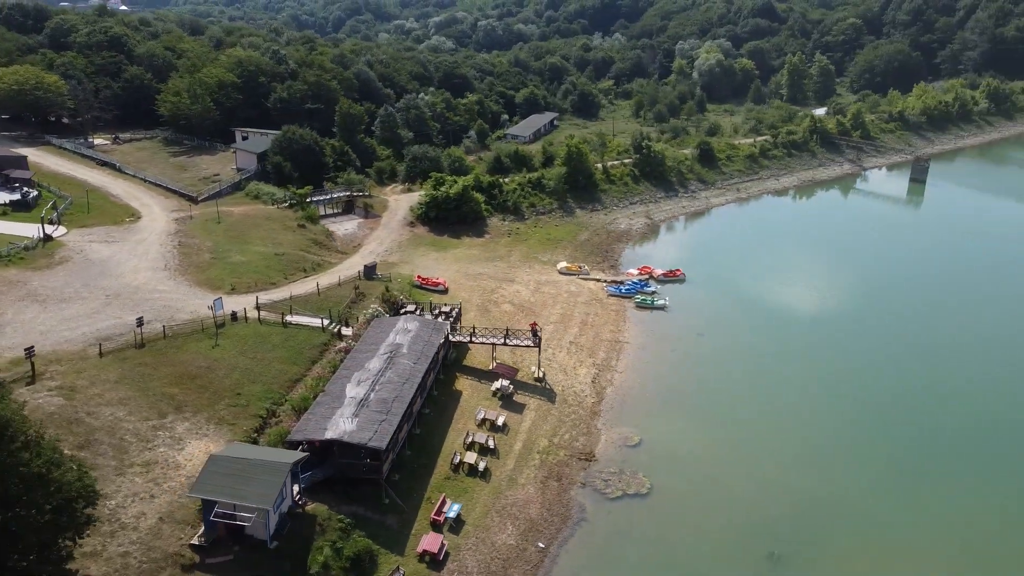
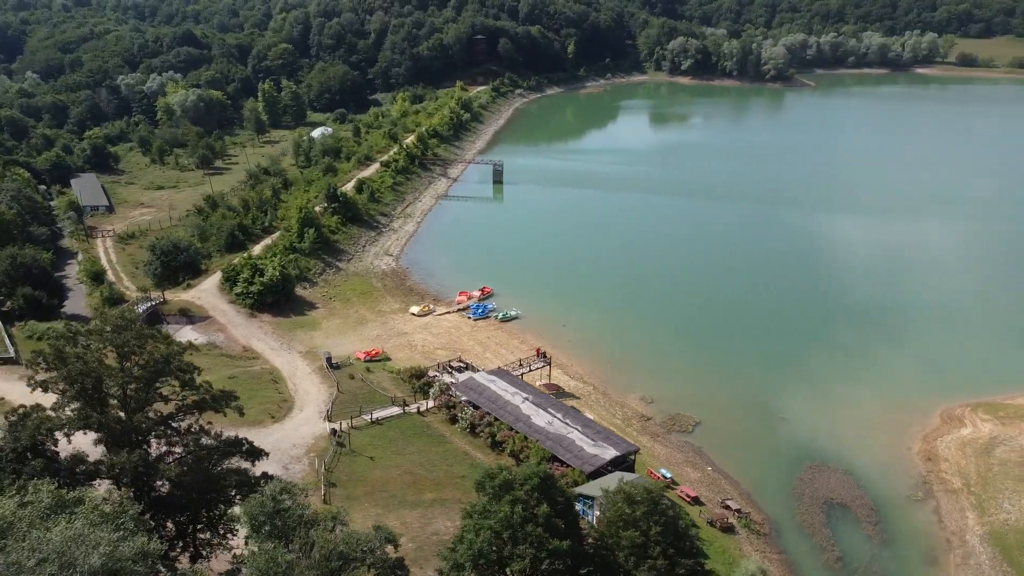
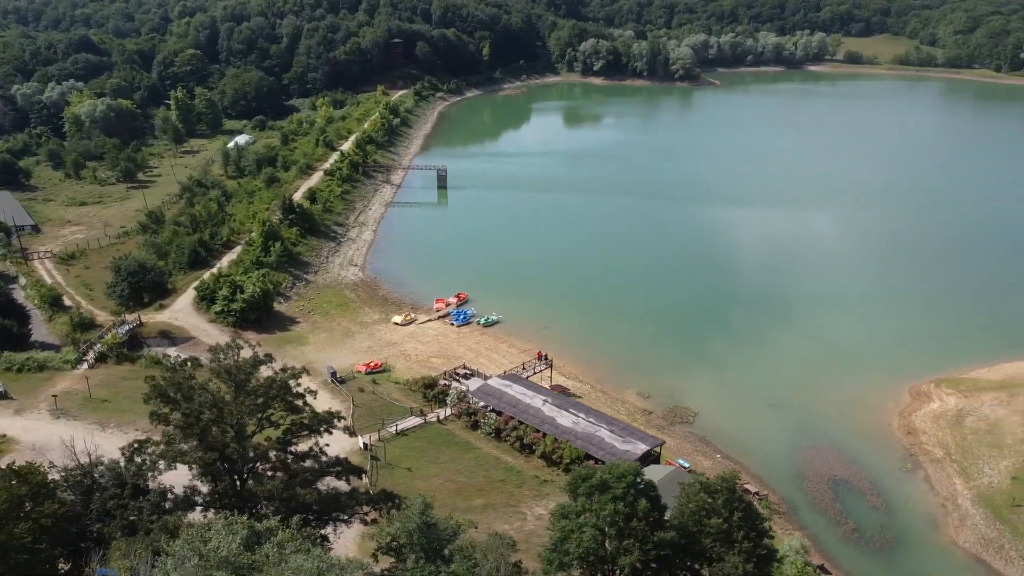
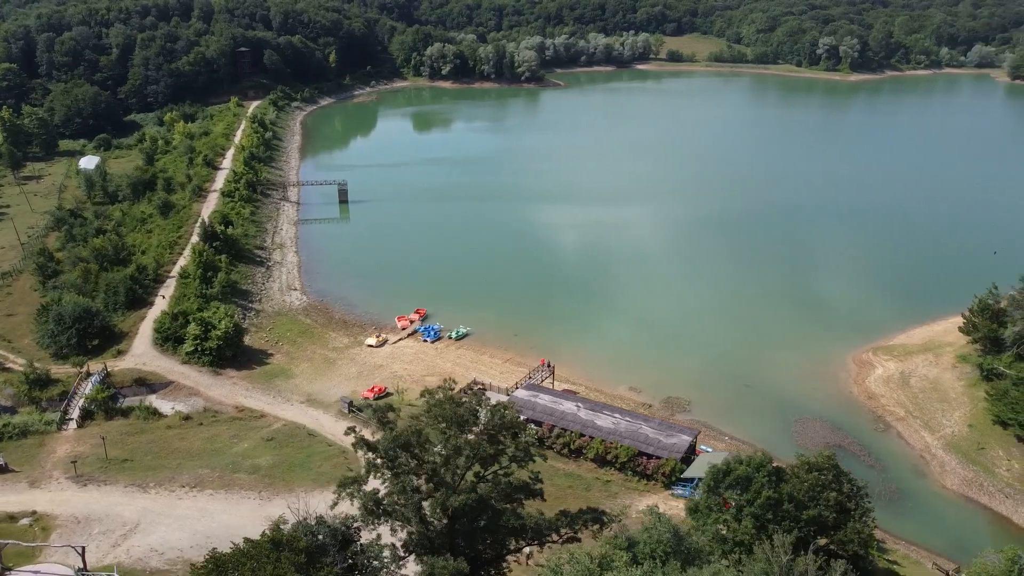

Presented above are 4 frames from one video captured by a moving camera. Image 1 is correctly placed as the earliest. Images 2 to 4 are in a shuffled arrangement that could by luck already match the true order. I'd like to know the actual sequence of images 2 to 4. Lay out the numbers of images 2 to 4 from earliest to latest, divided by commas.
2, 3, 4
